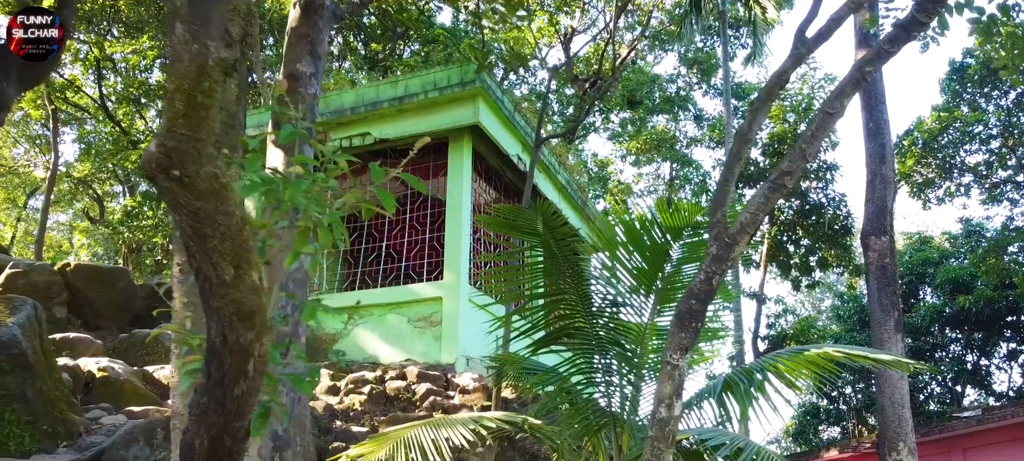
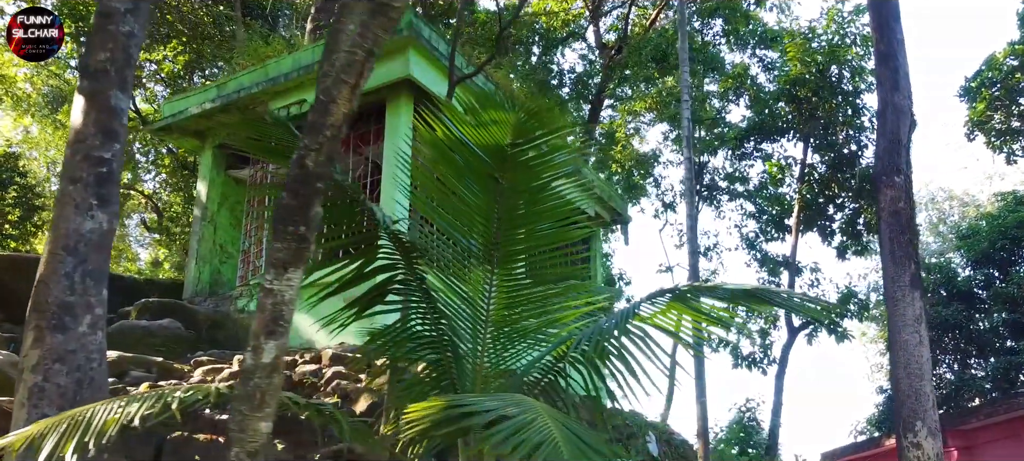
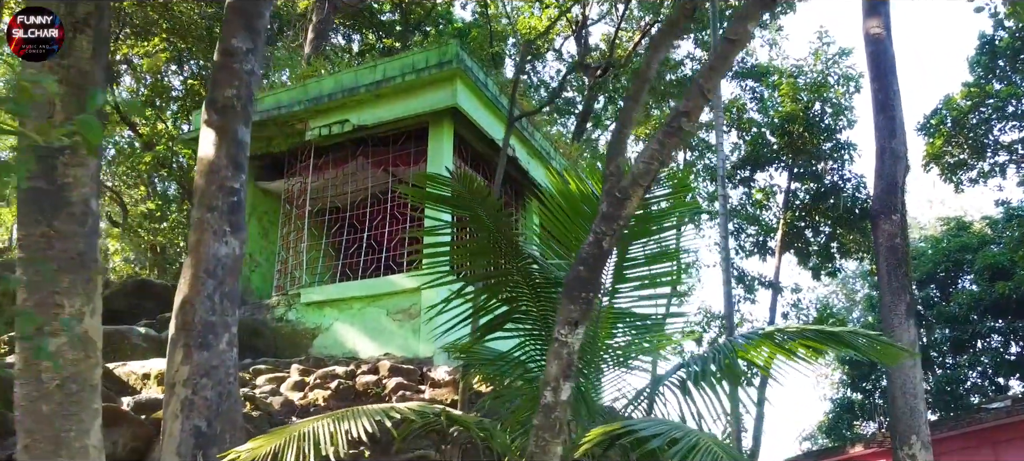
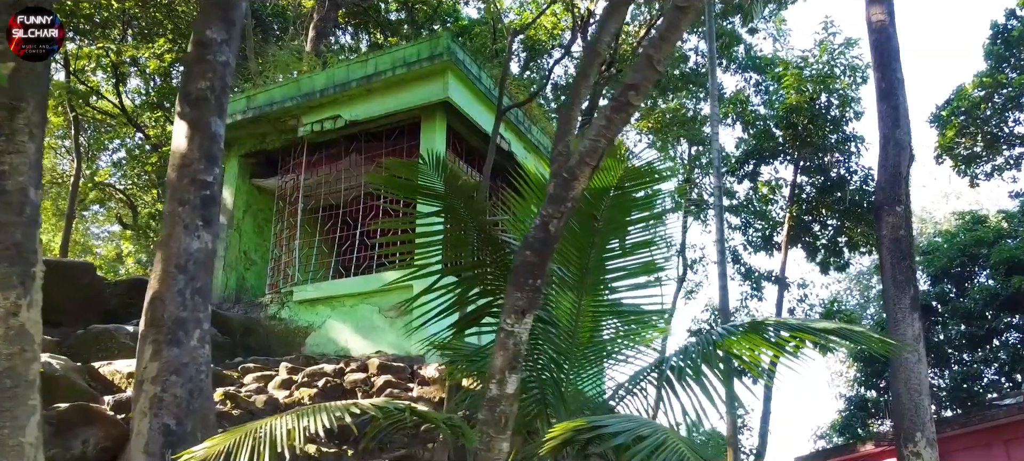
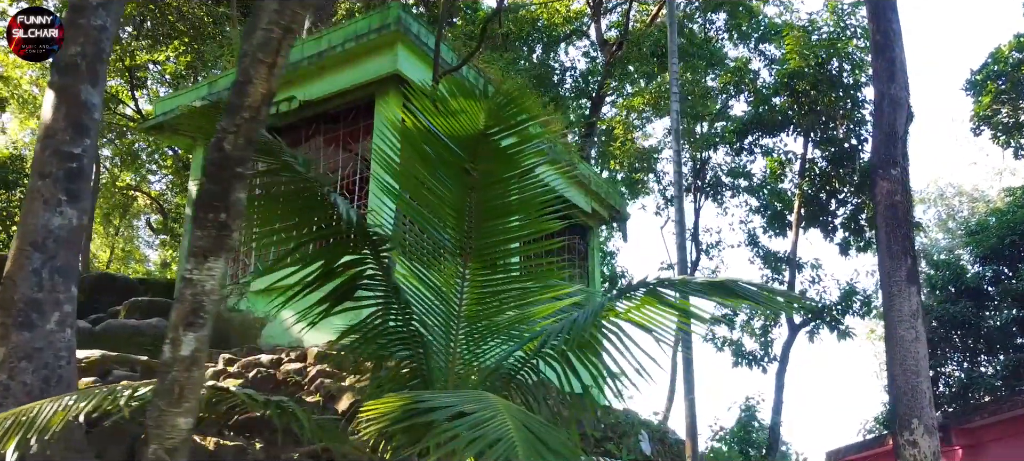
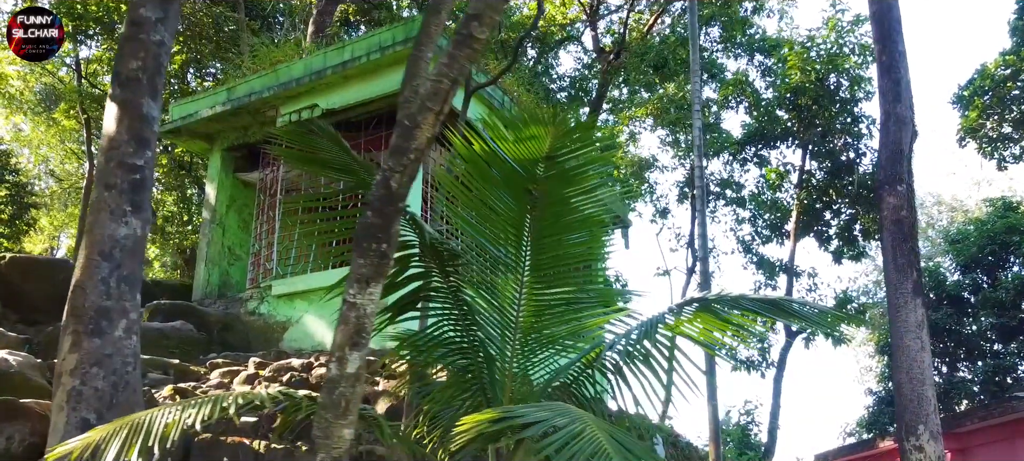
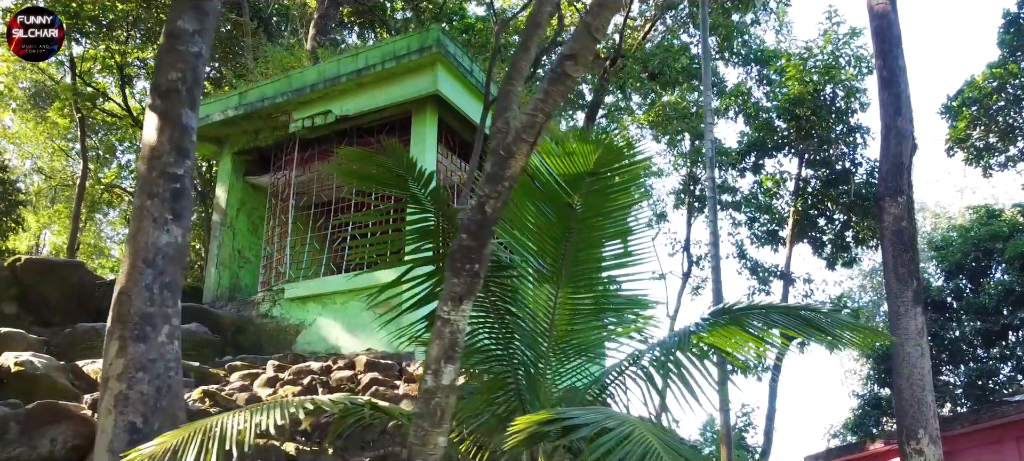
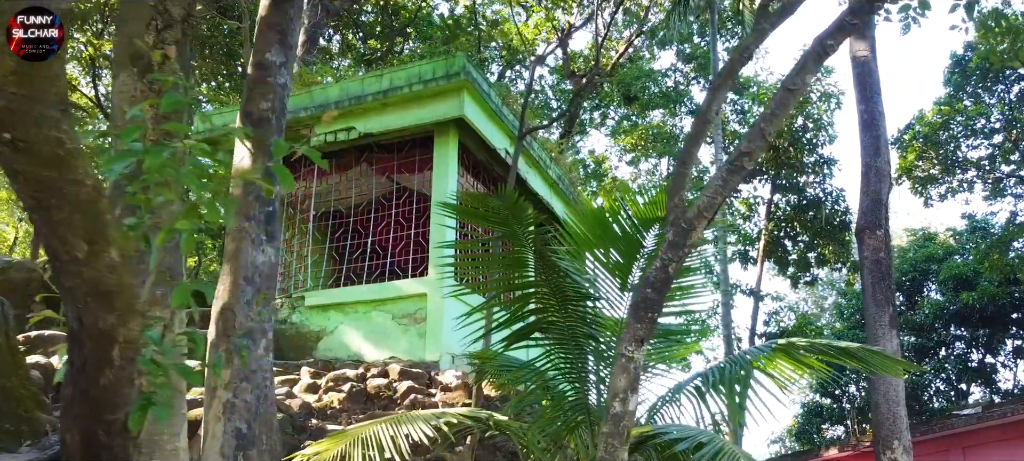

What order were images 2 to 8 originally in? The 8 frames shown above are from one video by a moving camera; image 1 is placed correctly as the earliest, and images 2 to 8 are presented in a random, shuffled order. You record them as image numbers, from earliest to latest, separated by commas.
8, 3, 4, 7, 6, 2, 5
